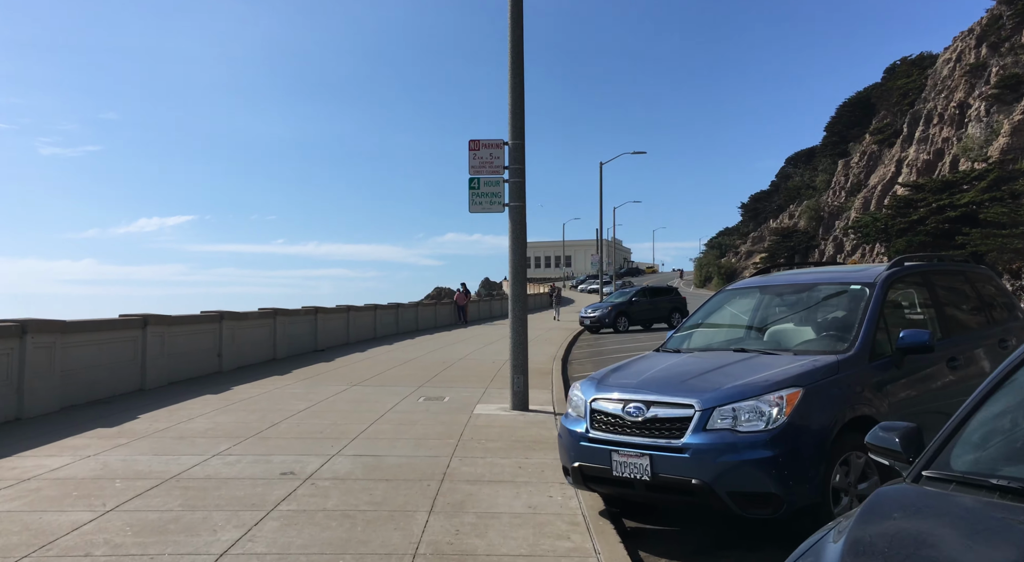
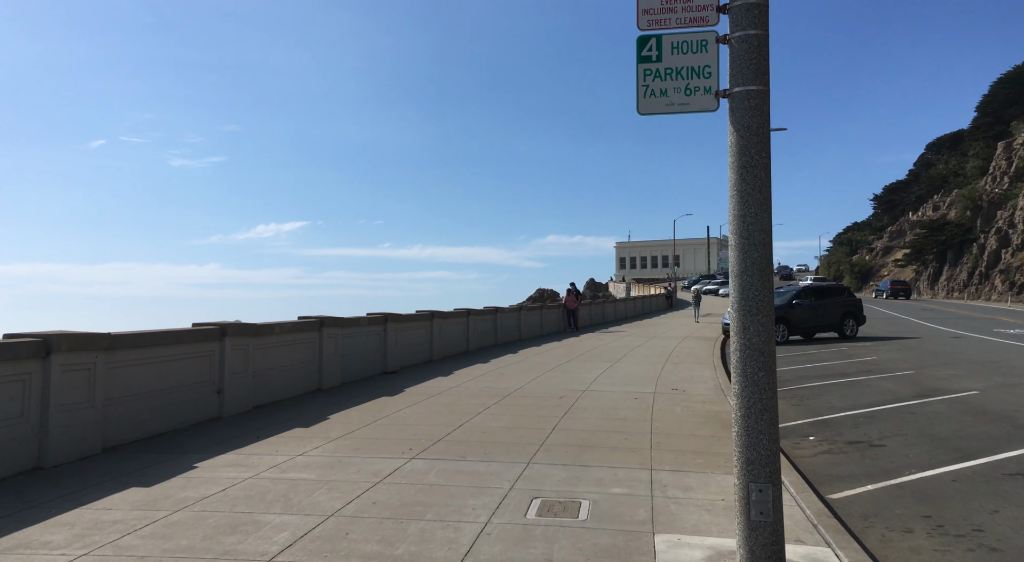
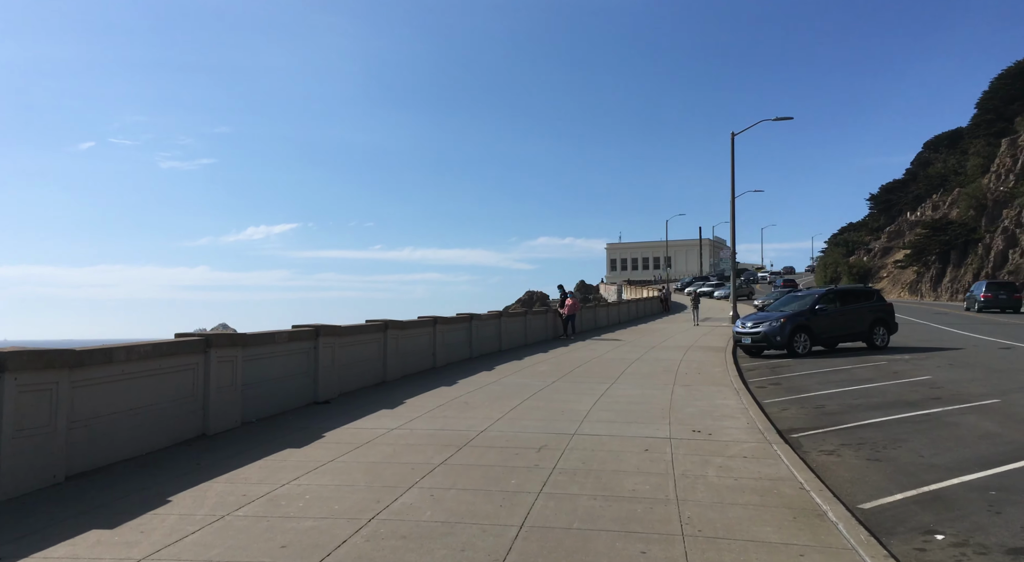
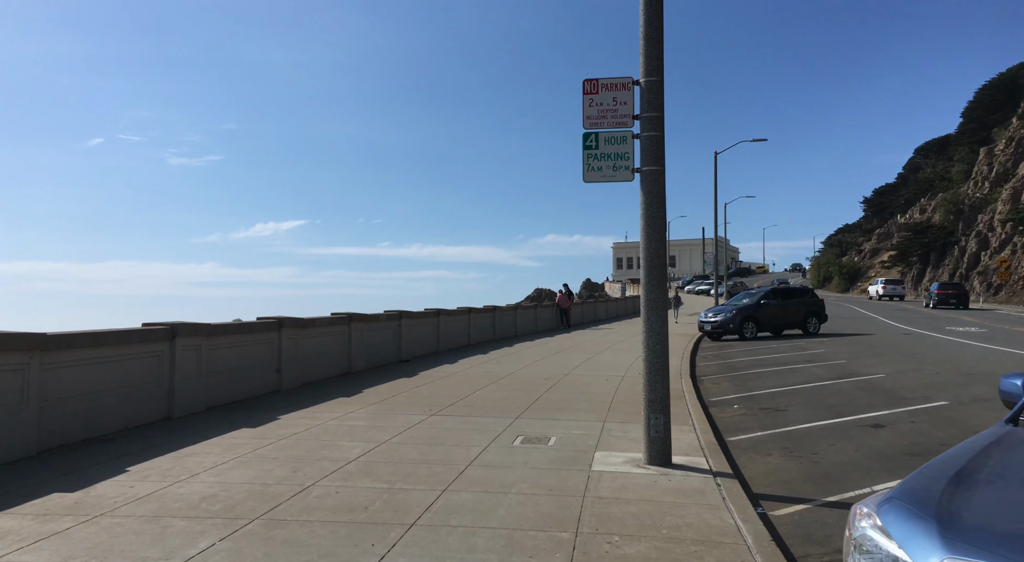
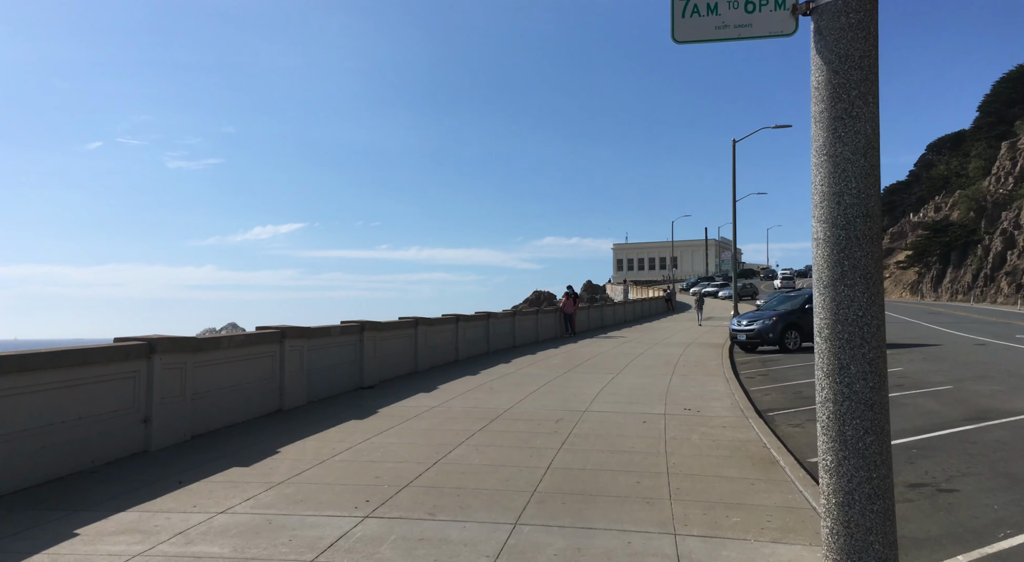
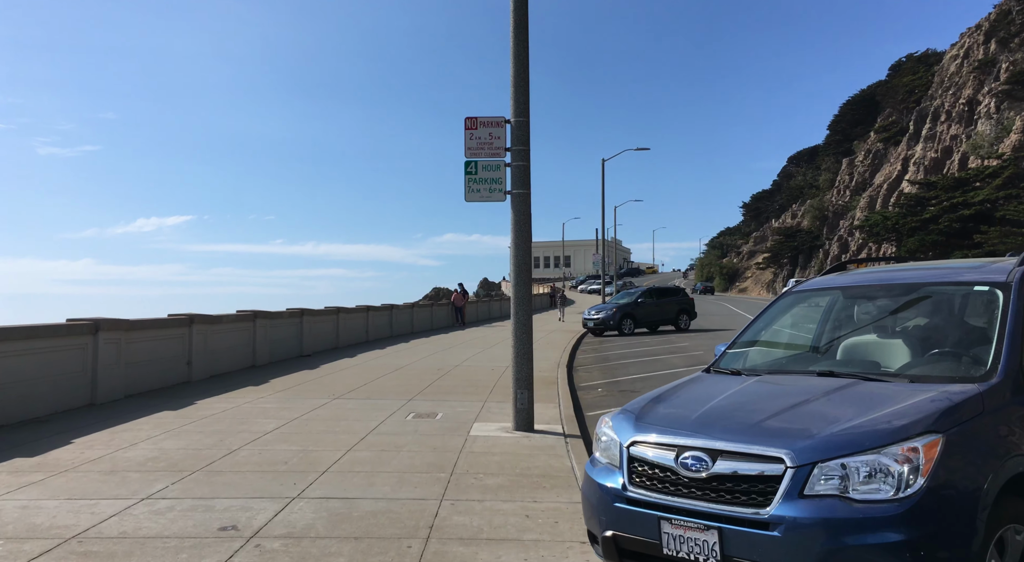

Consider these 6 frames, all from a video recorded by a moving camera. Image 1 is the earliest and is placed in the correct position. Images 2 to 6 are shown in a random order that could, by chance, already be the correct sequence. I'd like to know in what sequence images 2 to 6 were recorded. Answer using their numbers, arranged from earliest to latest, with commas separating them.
6, 4, 2, 5, 3
